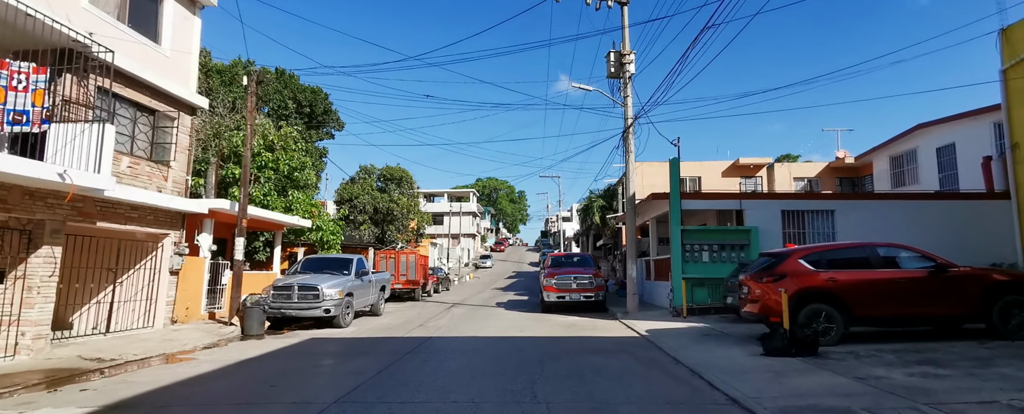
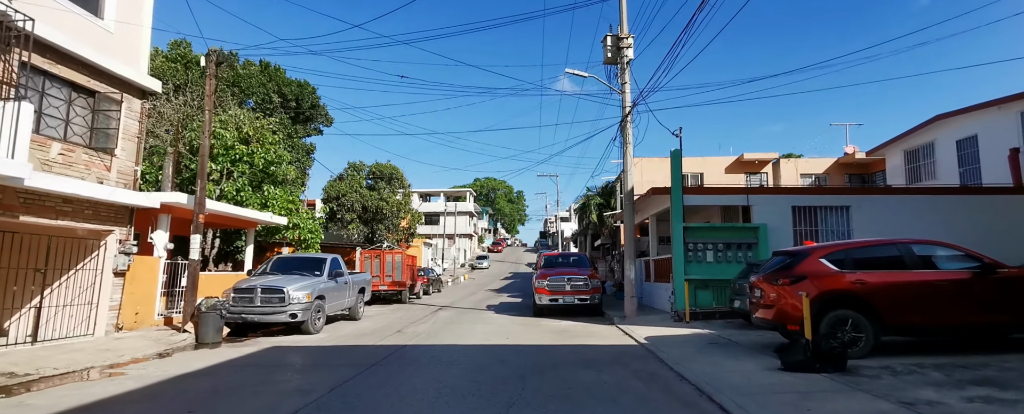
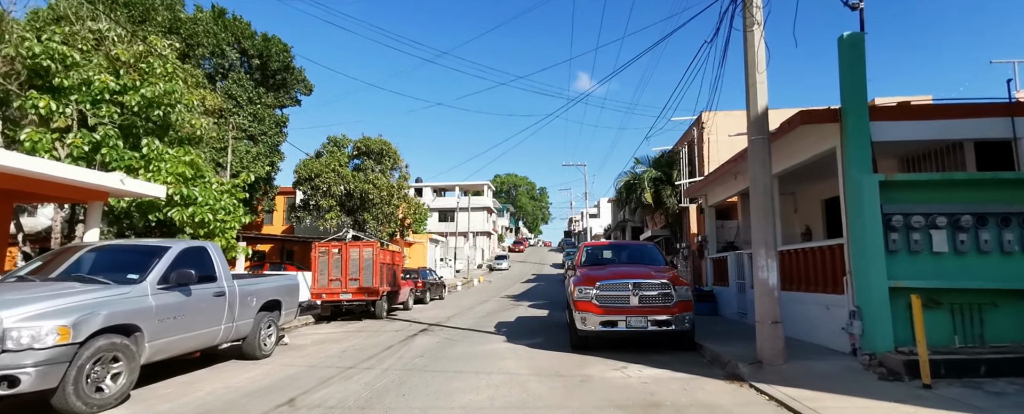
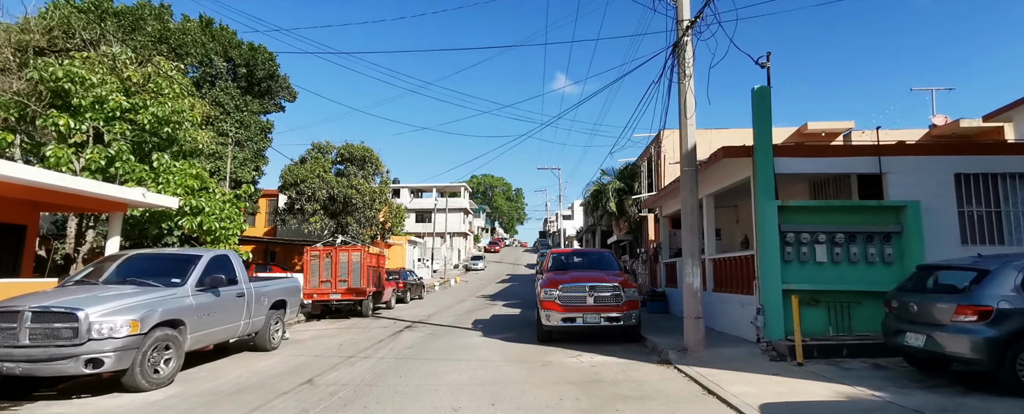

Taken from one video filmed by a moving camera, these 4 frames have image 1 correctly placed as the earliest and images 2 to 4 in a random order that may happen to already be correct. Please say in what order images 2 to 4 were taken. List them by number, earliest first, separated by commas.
2, 4, 3
